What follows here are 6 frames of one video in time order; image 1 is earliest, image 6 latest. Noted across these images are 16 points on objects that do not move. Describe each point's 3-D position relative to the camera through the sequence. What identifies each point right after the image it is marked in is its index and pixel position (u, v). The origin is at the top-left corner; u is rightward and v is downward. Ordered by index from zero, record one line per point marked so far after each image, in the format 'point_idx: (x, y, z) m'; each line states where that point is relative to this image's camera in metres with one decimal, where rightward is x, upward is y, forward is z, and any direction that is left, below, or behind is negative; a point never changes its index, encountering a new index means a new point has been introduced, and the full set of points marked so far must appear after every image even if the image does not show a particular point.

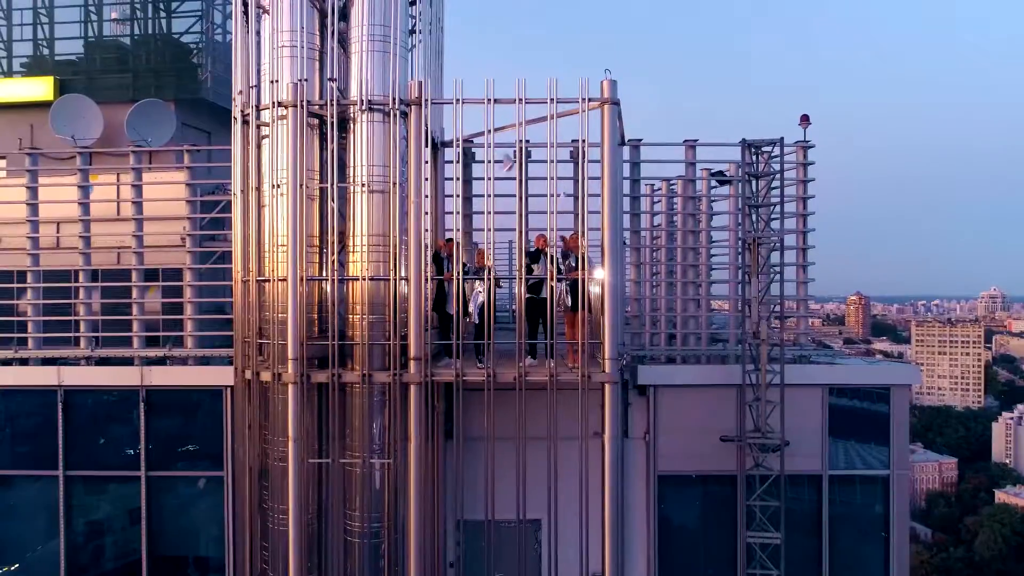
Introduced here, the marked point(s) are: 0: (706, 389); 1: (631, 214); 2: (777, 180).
0: (+2.0, -1.1, +7.4) m
1: (+1.3, +0.8, +7.9) m
2: (+2.9, +1.2, +7.9) m
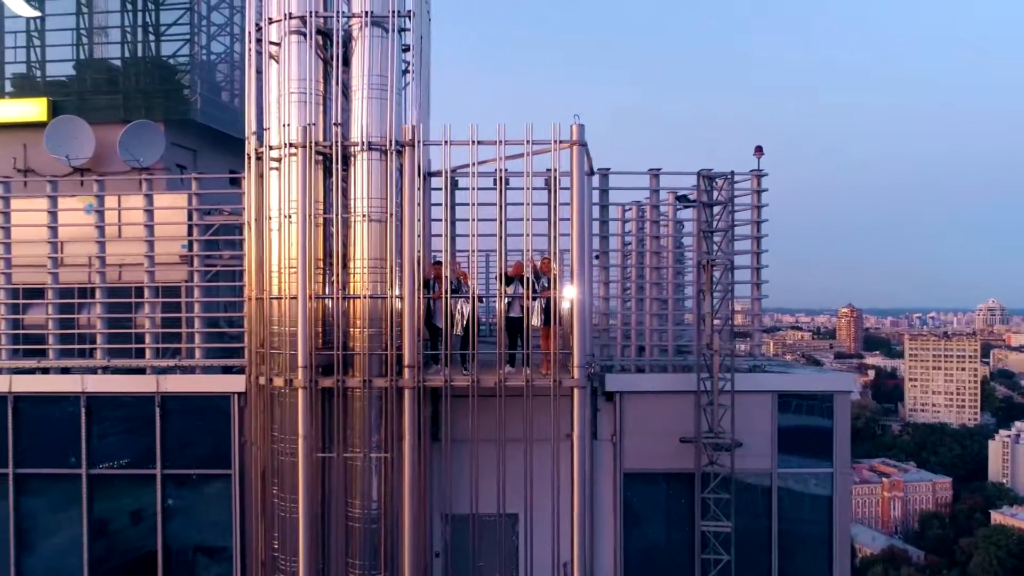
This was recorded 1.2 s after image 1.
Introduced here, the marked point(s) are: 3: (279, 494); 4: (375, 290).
0: (+1.8, -1.2, +8.3) m
1: (+1.1, +0.6, +8.8) m
2: (+2.7, +1.0, +8.8) m
3: (-2.2, -1.9, +6.9) m
4: (-1.3, 0.0, +6.7) m
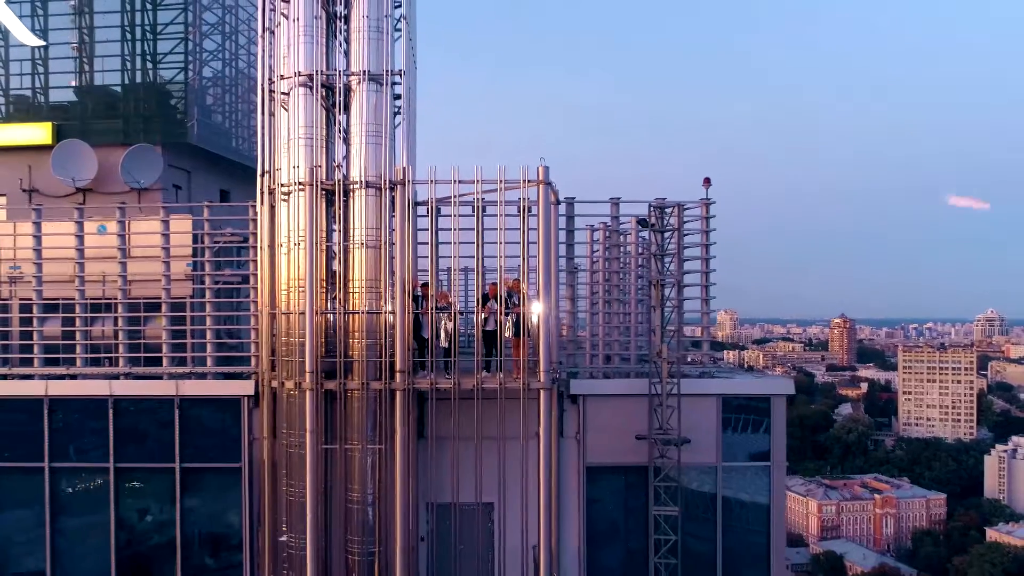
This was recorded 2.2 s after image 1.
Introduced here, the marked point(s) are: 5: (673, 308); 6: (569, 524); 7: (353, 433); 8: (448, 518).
0: (+1.4, -1.4, +9.5) m
1: (+0.7, +0.4, +9.9) m
2: (+2.3, +0.8, +10.0) m
3: (-2.5, -2.1, +7.9) m
4: (-1.5, -0.2, +7.9) m
5: (+2.1, -0.3, +9.7) m
6: (+0.7, -3.1, +9.4) m
7: (-1.7, -1.5, +7.8) m
8: (-0.8, -2.9, +9.0) m
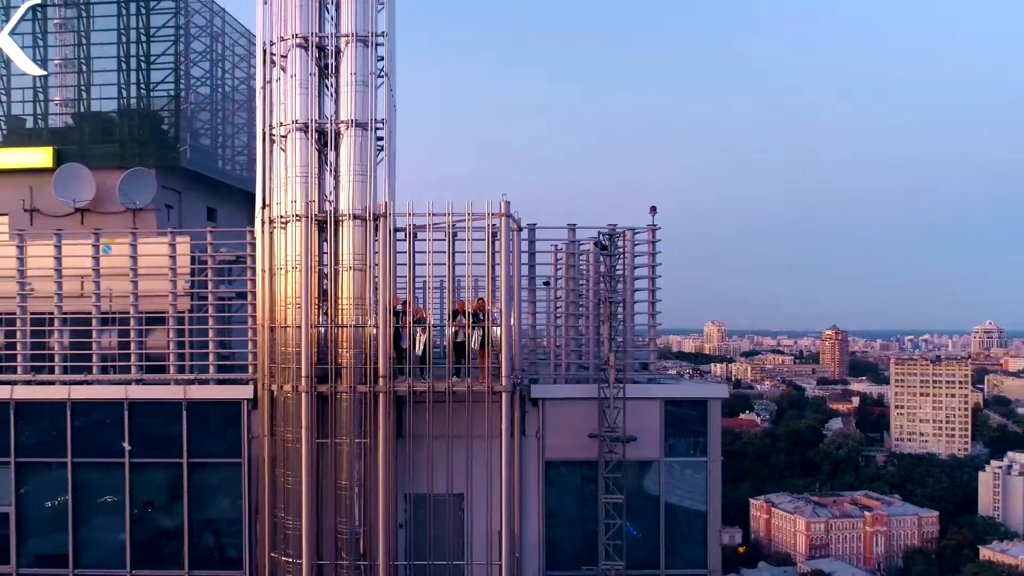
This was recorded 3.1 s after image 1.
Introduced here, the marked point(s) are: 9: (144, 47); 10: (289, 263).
0: (+1.0, -1.7, +10.8) m
1: (+0.3, +0.2, +11.3) m
2: (+1.8, +0.5, +11.4) m
3: (-2.9, -2.3, +9.1) m
4: (-2.0, -0.4, +9.1) m
5: (+1.6, -0.5, +11.1) m
6: (+0.3, -3.3, +10.7) m
7: (-2.1, -1.8, +9.0) m
8: (-1.3, -3.1, +10.3) m
9: (-8.7, +5.7, +17.1) m
10: (-2.8, +0.3, +9.2) m
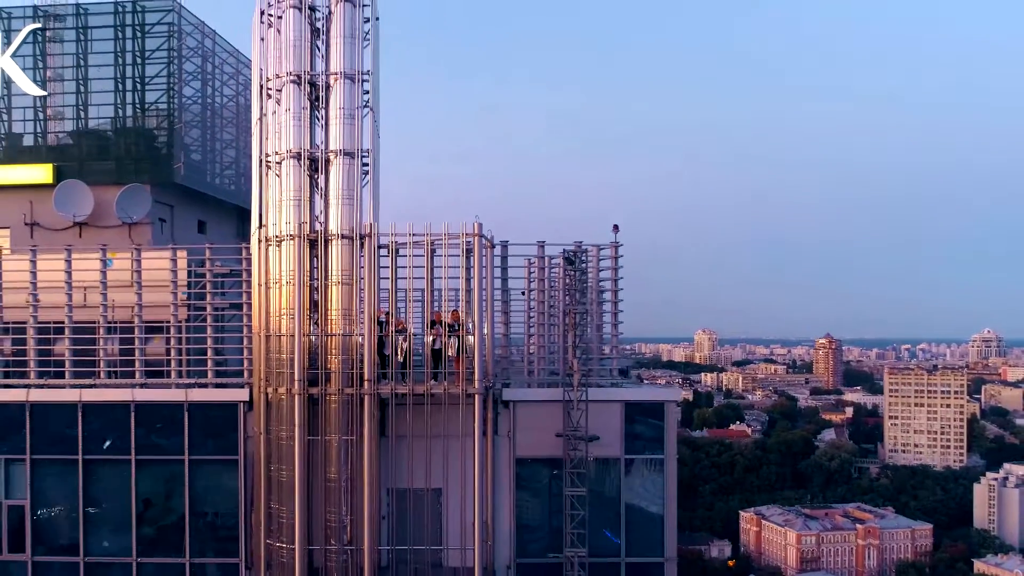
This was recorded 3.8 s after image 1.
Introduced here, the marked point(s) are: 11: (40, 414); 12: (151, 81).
0: (+0.5, -1.9, +11.8) m
1: (-0.2, -0.1, +12.3) m
2: (+1.4, +0.3, +12.5) m
3: (-3.3, -2.5, +10.1) m
4: (-2.3, -0.6, +10.1) m
5: (+1.2, -0.7, +12.2) m
6: (-0.2, -3.5, +11.7) m
7: (-2.5, -1.9, +10.0) m
8: (-1.7, -3.3, +11.3) m
9: (-9.2, +5.4, +18.0) m
10: (-3.2, +0.1, +10.2) m
11: (-7.0, -1.9, +10.8) m
12: (-8.9, +5.1, +18.1) m
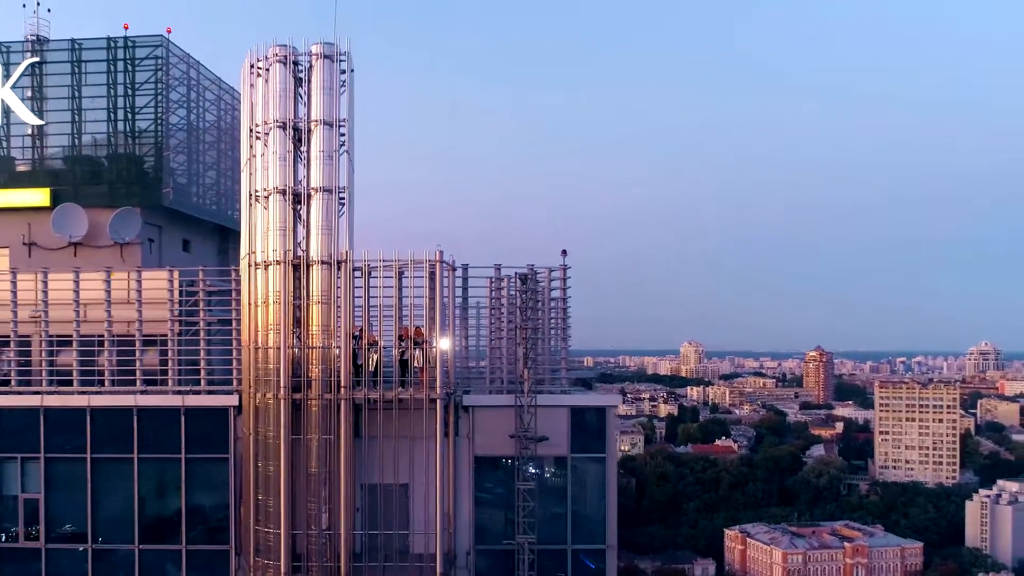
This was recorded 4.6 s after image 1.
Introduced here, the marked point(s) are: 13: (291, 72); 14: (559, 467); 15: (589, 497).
0: (-0.2, -2.2, +13.5) m
1: (-1.0, -0.4, +14.0) m
2: (+0.6, 0.0, +14.2) m
3: (-4.0, -2.8, +11.5) m
4: (-3.0, -0.9, +11.7) m
5: (+0.5, -1.1, +13.8) m
6: (-0.9, -3.8, +13.2) m
7: (-3.2, -2.2, +11.5) m
8: (-2.4, -3.6, +12.8) m
9: (-10.2, +5.0, +19.4) m
10: (-3.9, -0.2, +11.7) m
11: (-7.8, -2.2, +12.2) m
12: (-9.9, +4.7, +19.5) m
13: (-3.7, +3.6, +12.3) m
14: (+0.8, -3.3, +13.5) m
15: (+1.4, -3.8, +13.5) m
